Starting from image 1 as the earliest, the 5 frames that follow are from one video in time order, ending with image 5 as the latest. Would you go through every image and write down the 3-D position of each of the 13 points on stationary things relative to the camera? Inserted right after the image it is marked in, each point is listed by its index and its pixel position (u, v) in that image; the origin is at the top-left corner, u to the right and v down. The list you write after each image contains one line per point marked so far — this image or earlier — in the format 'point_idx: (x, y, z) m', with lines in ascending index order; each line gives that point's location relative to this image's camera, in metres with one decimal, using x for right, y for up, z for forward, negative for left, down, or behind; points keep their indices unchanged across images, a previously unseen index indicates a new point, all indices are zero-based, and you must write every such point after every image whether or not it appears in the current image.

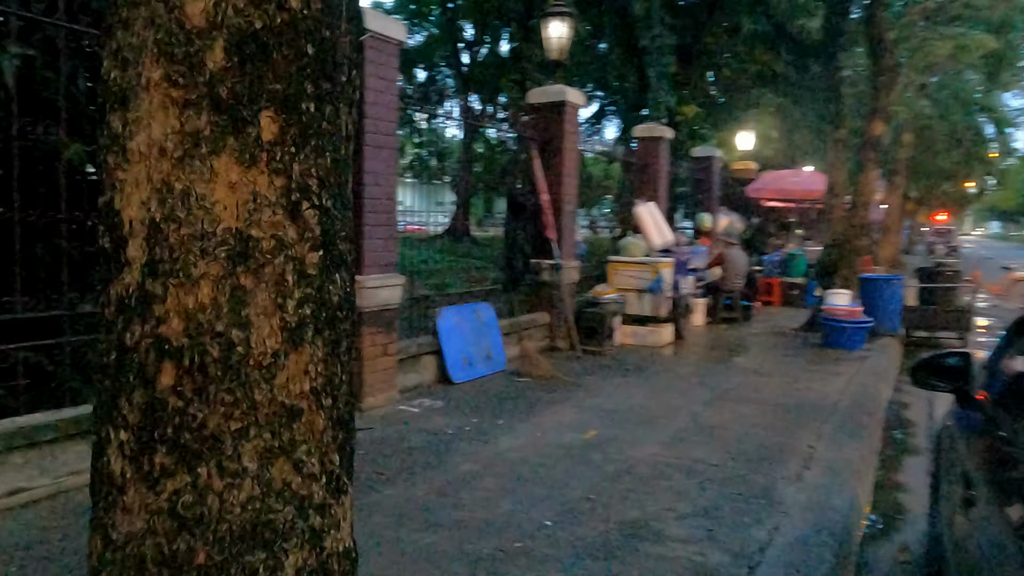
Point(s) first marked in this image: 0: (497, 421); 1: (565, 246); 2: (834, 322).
0: (-0.1, -1.0, +6.0) m
1: (+0.6, +0.5, +9.2) m
2: (+4.2, -0.5, +10.0) m
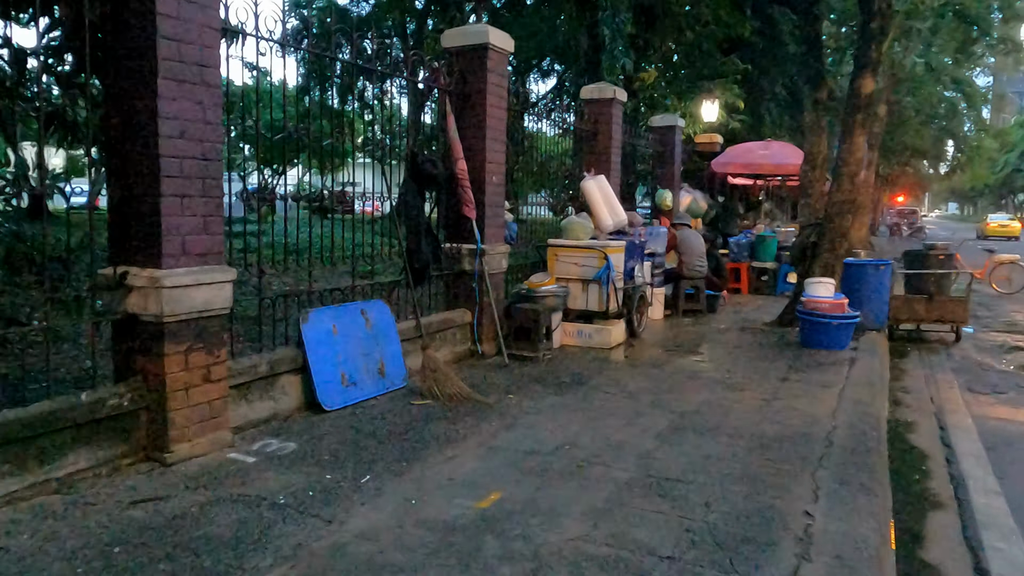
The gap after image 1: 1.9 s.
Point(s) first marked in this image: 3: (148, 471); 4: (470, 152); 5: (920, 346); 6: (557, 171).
0: (-0.8, -1.0, +4.2) m
1: (-0.2, +0.6, +7.4) m
2: (+3.3, -0.3, +8.4) m
3: (-1.9, -1.0, +4.1) m
4: (-0.4, +1.3, +7.3) m
5: (+5.5, -0.8, +10.3) m
6: (+0.7, +1.6, +10.2) m
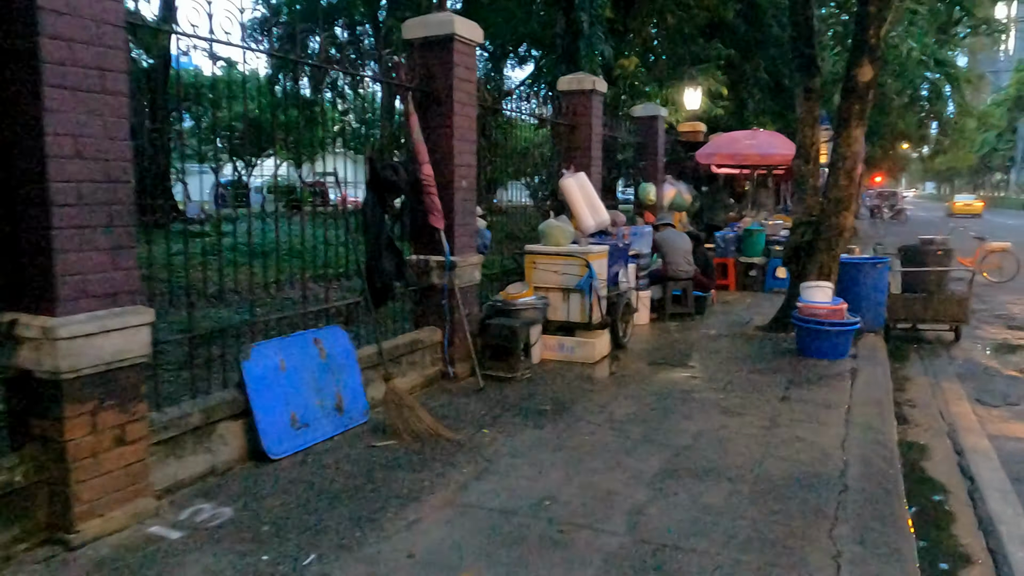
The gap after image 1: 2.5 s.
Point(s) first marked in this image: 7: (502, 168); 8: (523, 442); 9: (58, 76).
0: (-0.9, -1.2, +3.5) m
1: (-0.5, +0.4, +6.7) m
2: (+3.1, -0.4, +7.8) m
3: (-2.1, -1.2, +3.4) m
4: (-0.6, +1.2, +6.6) m
5: (+5.2, -0.7, +9.8) m
6: (+0.3, +1.5, +9.5) m
7: (-0.1, +1.4, +8.7) m
8: (+0.1, -1.0, +5.2) m
9: (-2.0, +0.9, +3.4) m
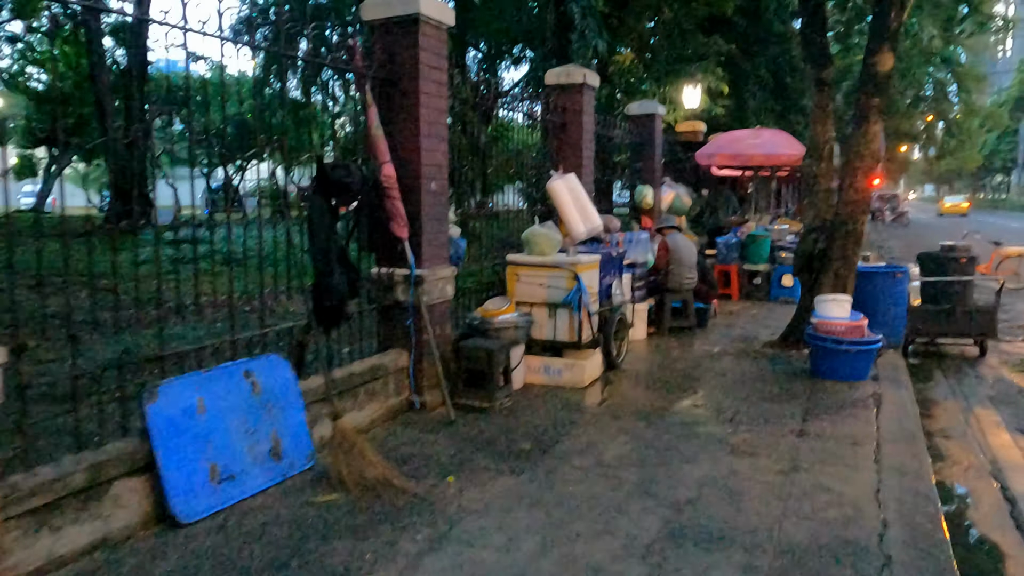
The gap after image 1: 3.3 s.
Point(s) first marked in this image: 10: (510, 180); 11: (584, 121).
0: (-1.1, -1.4, +2.7) m
1: (-0.7, +0.3, +5.9) m
2: (+2.9, -0.5, +7.0) m
3: (-2.3, -1.3, +2.6) m
4: (-0.8, +1.0, +5.8) m
5: (+5.0, -0.9, +8.9) m
6: (+0.1, +1.3, +8.7) m
7: (-0.3, +1.2, +7.9) m
8: (-0.1, -1.2, +4.3) m
9: (-2.2, +0.8, +2.5) m
10: (0.0, +1.2, +8.3) m
11: (+0.9, +2.0, +9.2) m
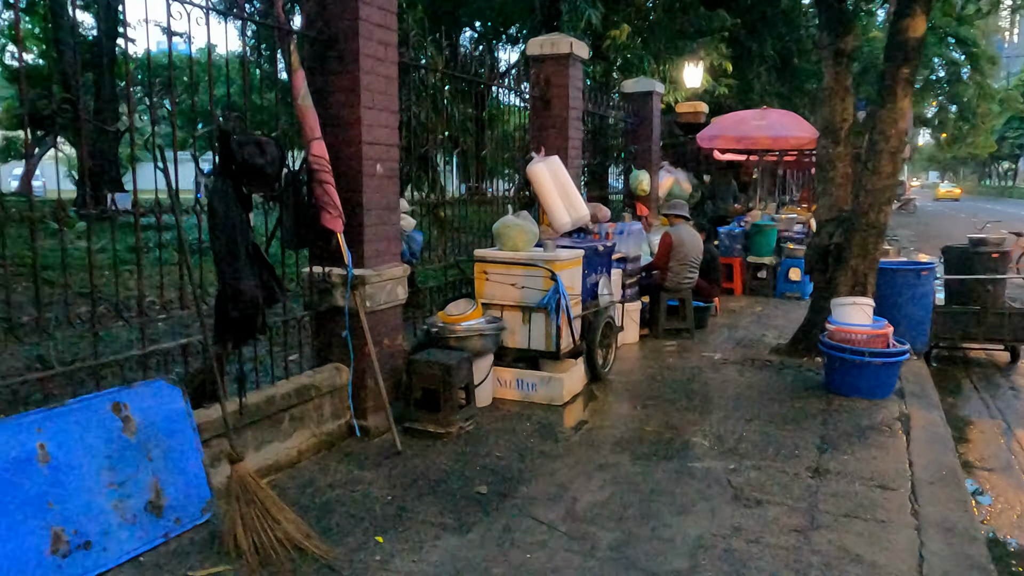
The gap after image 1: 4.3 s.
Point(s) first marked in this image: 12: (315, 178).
0: (-1.4, -1.4, +1.7) m
1: (-0.9, +0.3, +4.9) m
2: (+2.6, -0.5, +6.0) m
3: (-2.5, -1.4, +1.6) m
4: (-1.1, +1.0, +4.8) m
5: (+4.7, -0.9, +8.0) m
6: (-0.1, +1.4, +7.7) m
7: (-0.6, +1.2, +6.9) m
8: (-0.4, -1.2, +3.4) m
9: (-2.4, +0.7, +1.5) m
10: (-0.3, +1.2, +7.3) m
11: (+0.6, +2.0, +8.1) m
12: (-1.2, +0.6, +4.6) m
